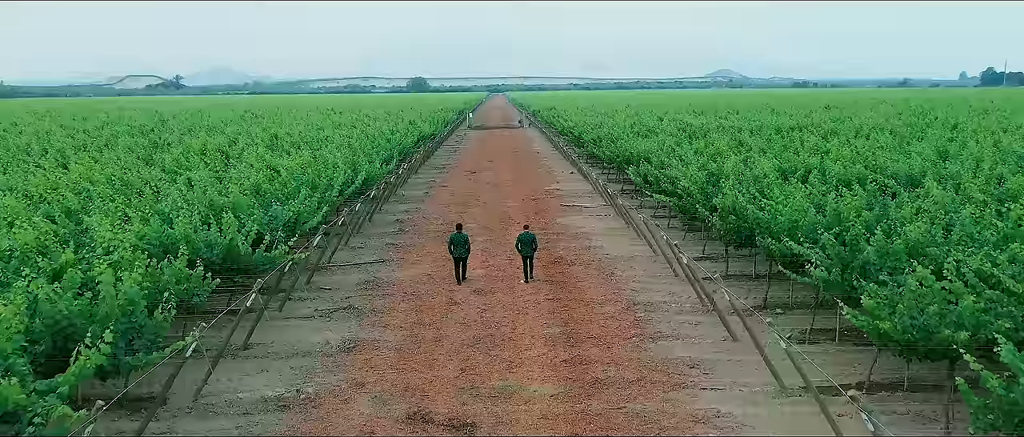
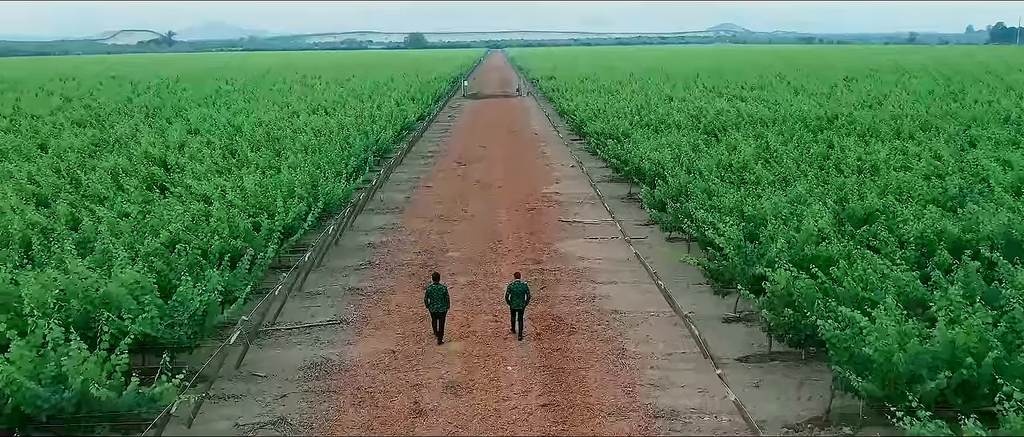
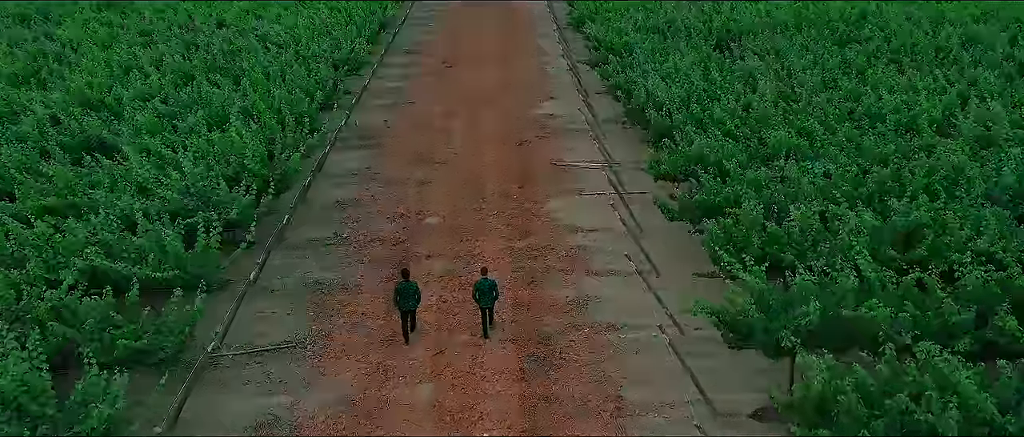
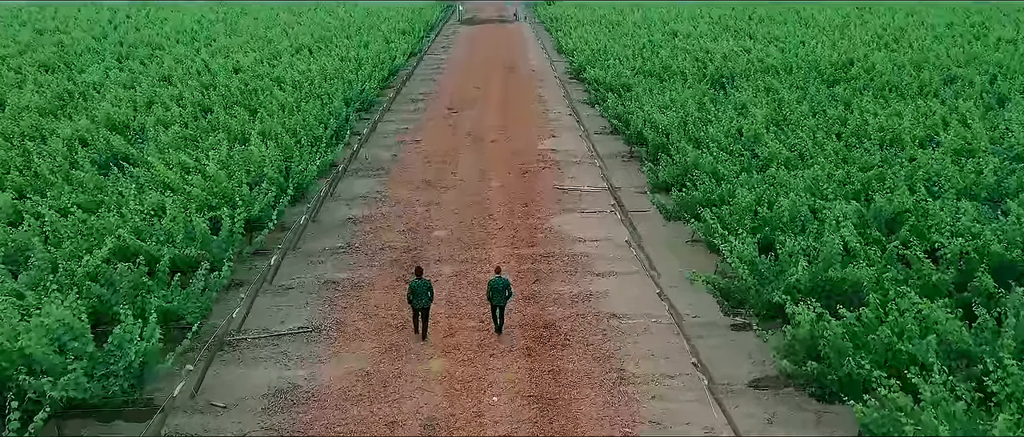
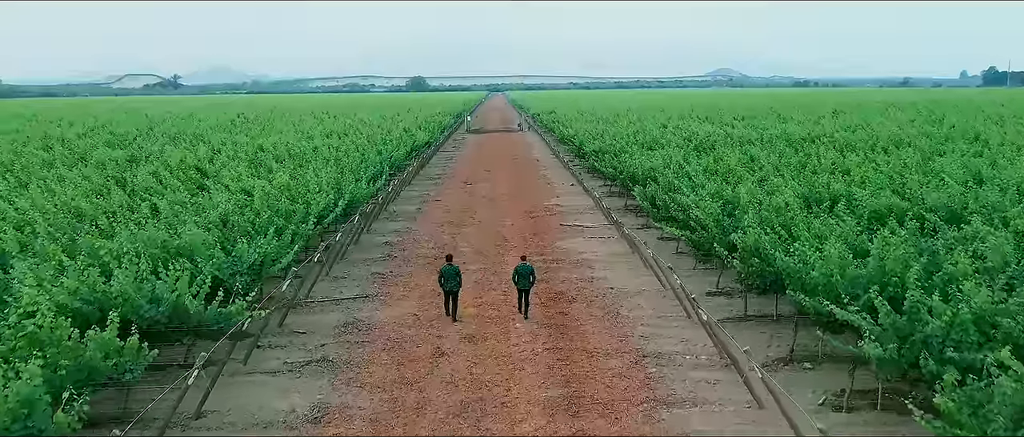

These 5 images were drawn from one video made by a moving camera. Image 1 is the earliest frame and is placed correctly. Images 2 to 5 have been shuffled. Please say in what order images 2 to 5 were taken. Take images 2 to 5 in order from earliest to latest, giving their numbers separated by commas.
5, 2, 4, 3
